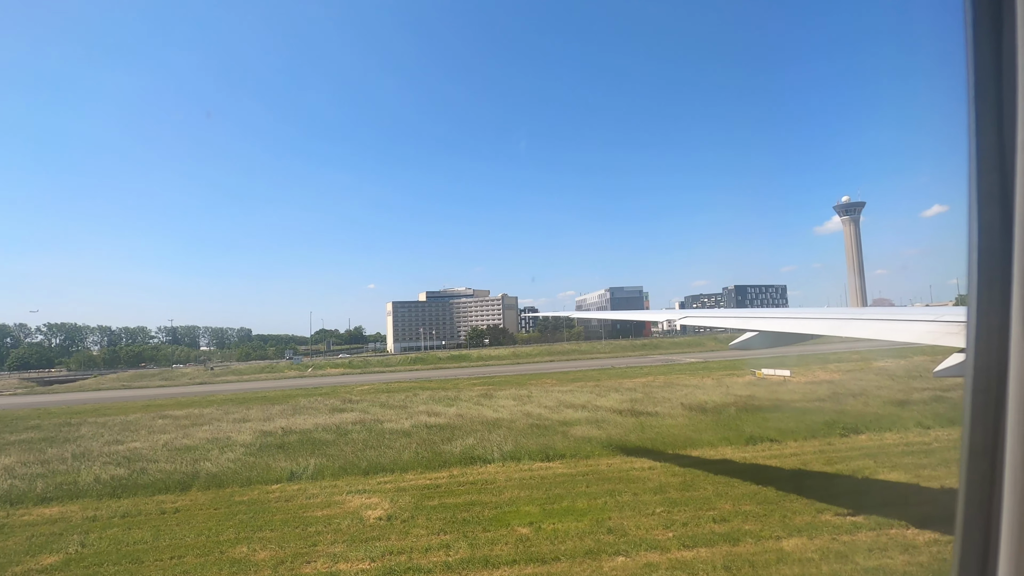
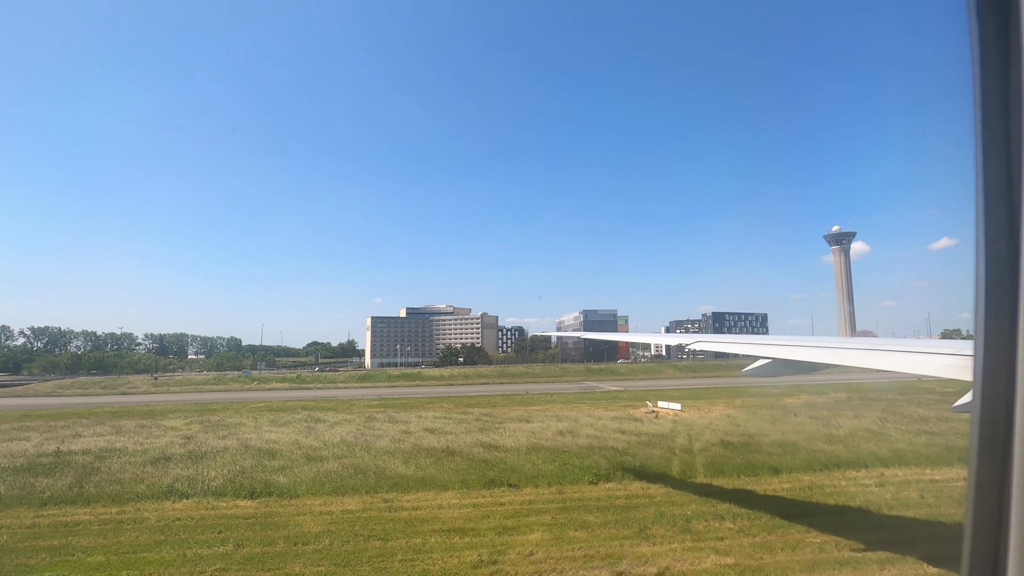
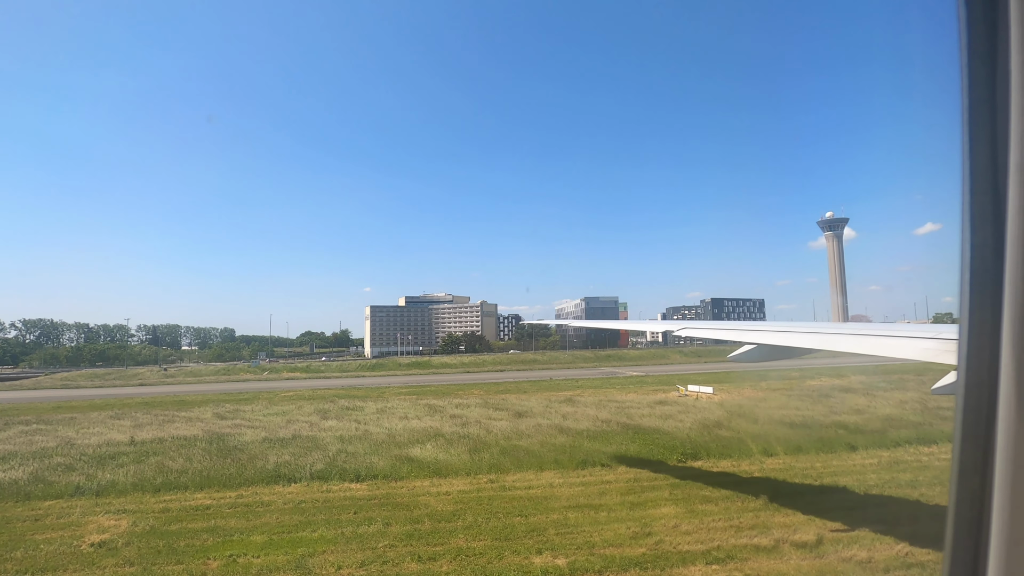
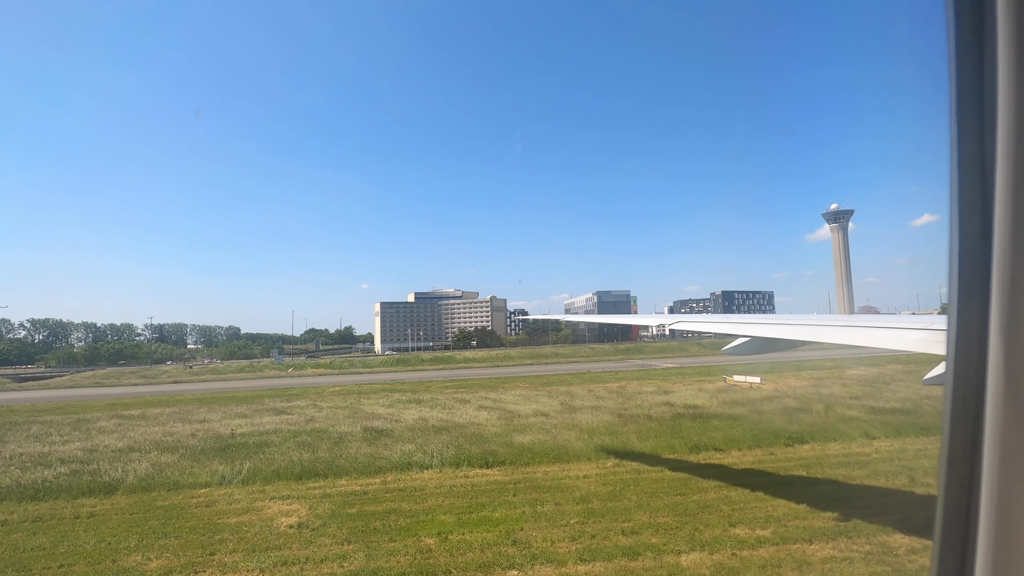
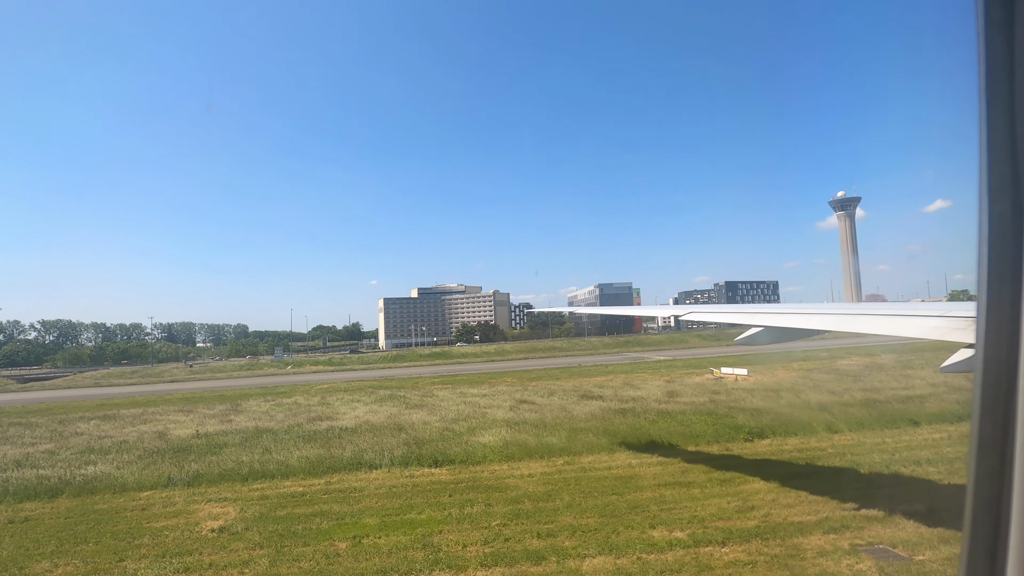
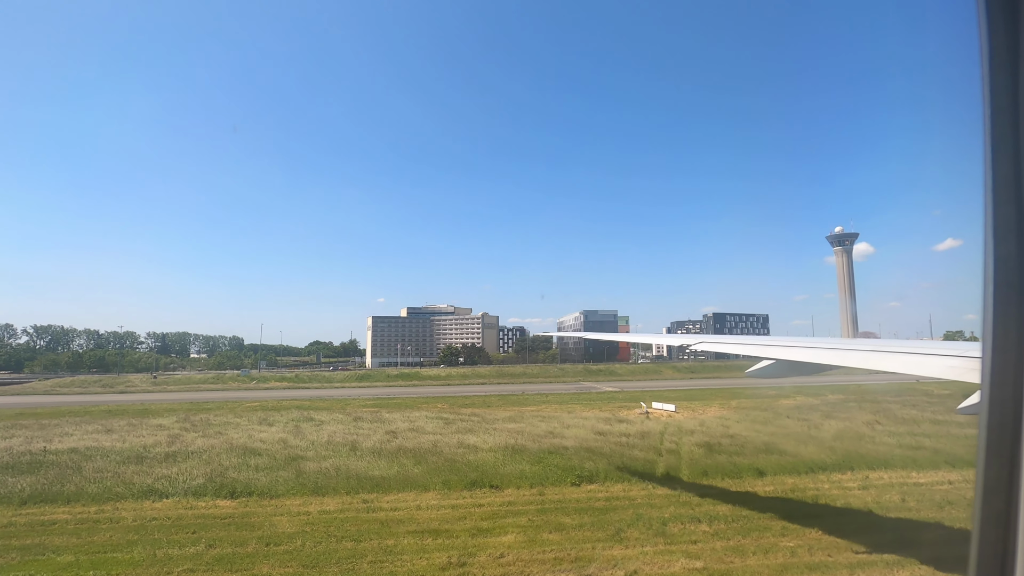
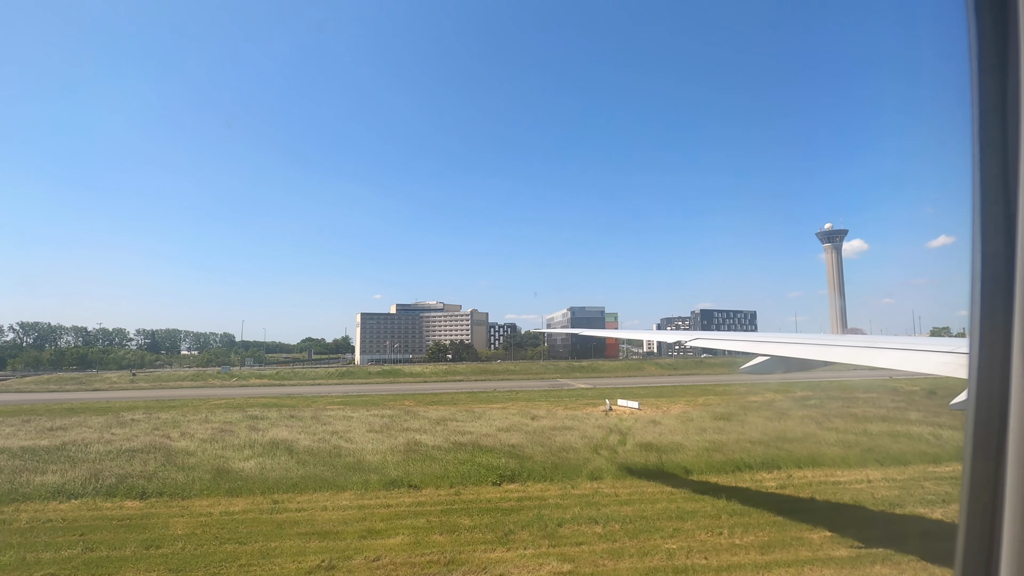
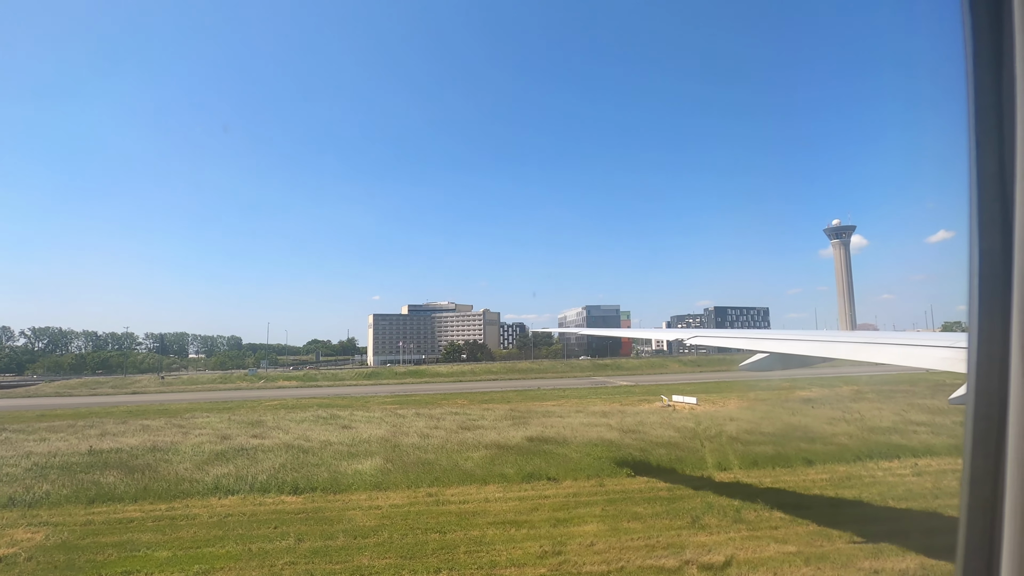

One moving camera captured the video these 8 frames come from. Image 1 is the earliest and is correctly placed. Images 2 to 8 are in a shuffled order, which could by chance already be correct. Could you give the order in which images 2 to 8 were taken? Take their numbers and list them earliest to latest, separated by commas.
4, 5, 3, 8, 2, 6, 7
